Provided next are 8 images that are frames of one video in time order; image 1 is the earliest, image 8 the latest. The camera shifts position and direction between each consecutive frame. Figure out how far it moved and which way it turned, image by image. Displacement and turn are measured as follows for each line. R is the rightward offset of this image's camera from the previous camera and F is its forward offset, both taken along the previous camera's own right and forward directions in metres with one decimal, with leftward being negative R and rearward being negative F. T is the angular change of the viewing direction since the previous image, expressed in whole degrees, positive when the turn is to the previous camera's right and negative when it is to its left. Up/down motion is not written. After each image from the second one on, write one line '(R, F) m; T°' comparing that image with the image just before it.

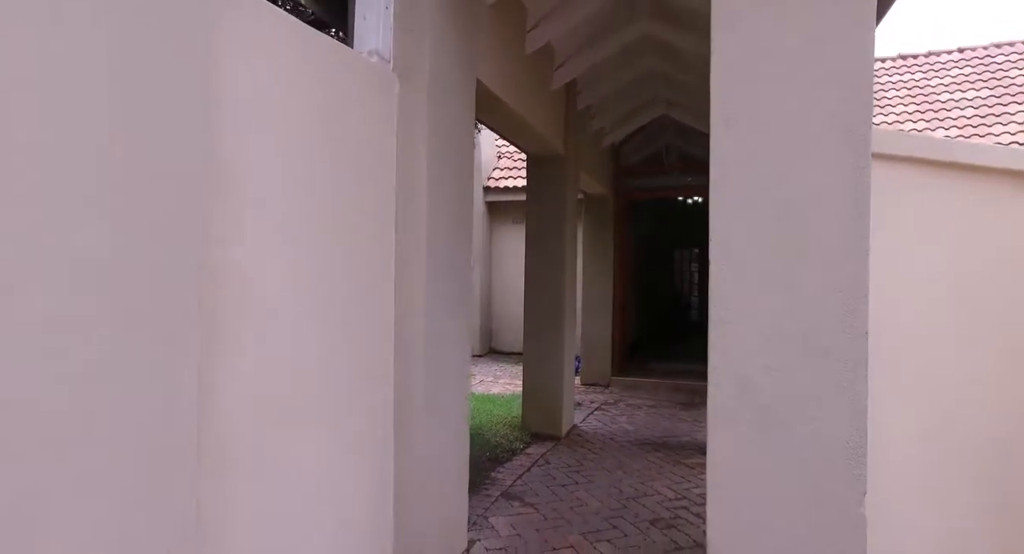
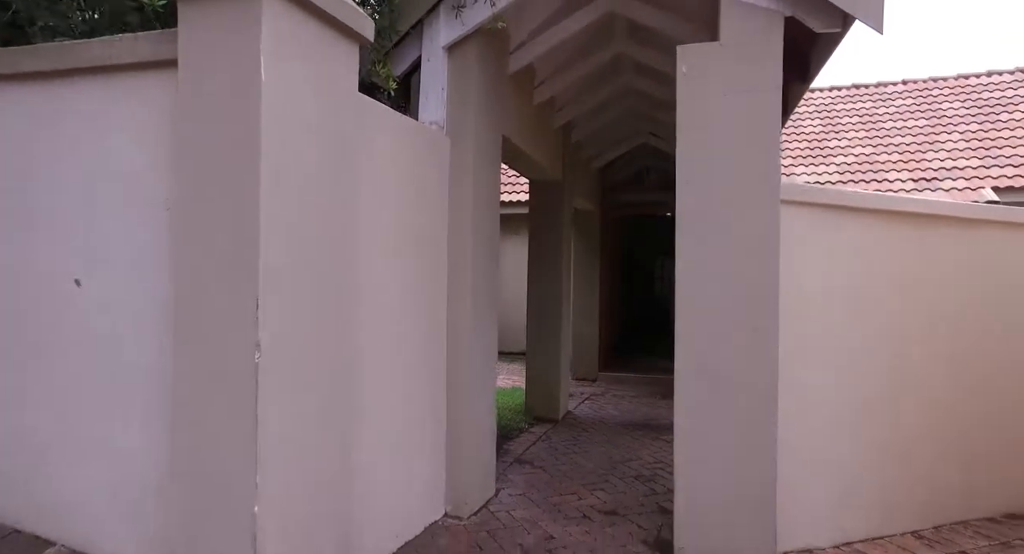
(-0.3, -1.2) m; +2°
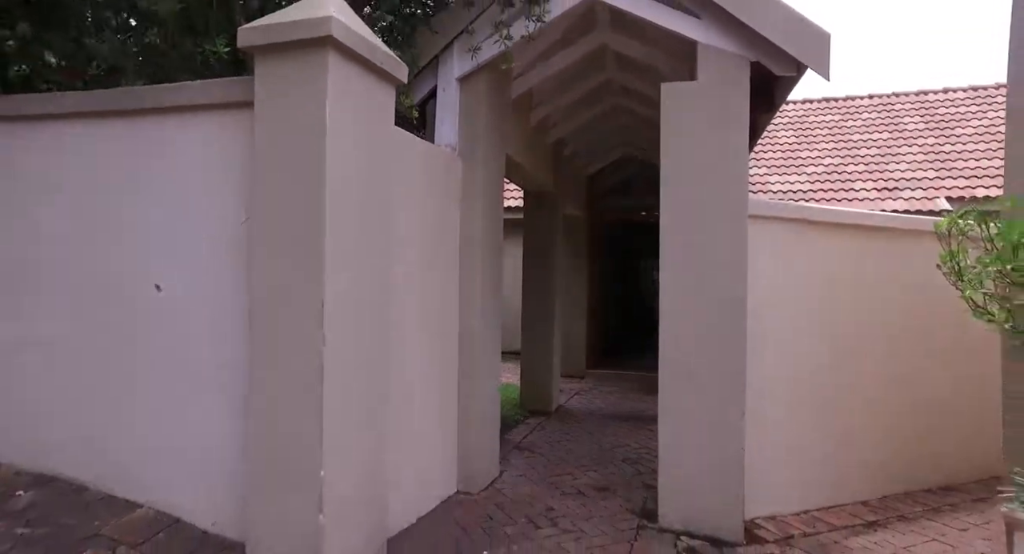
(-0.2, -0.6) m; +2°
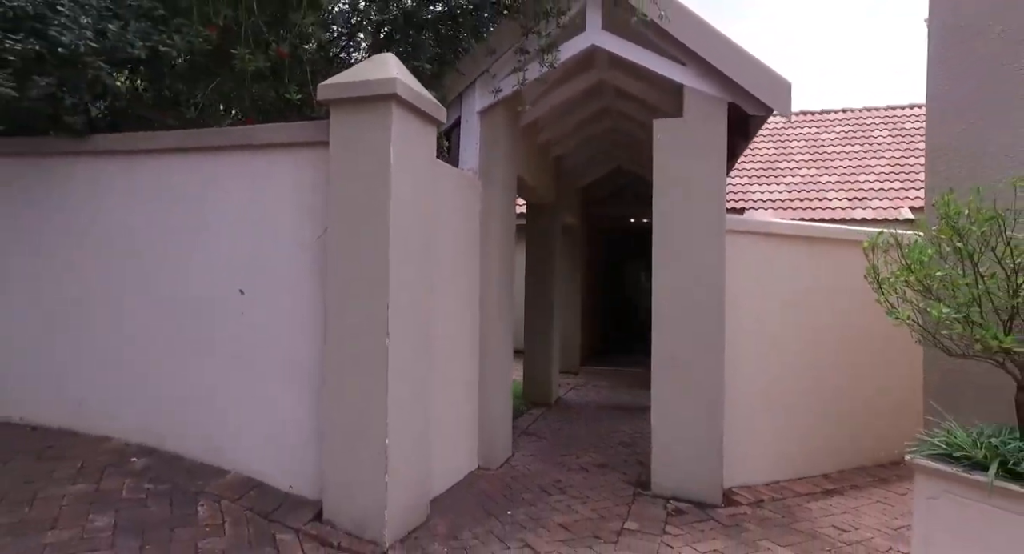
(-0.2, -0.8) m; +1°
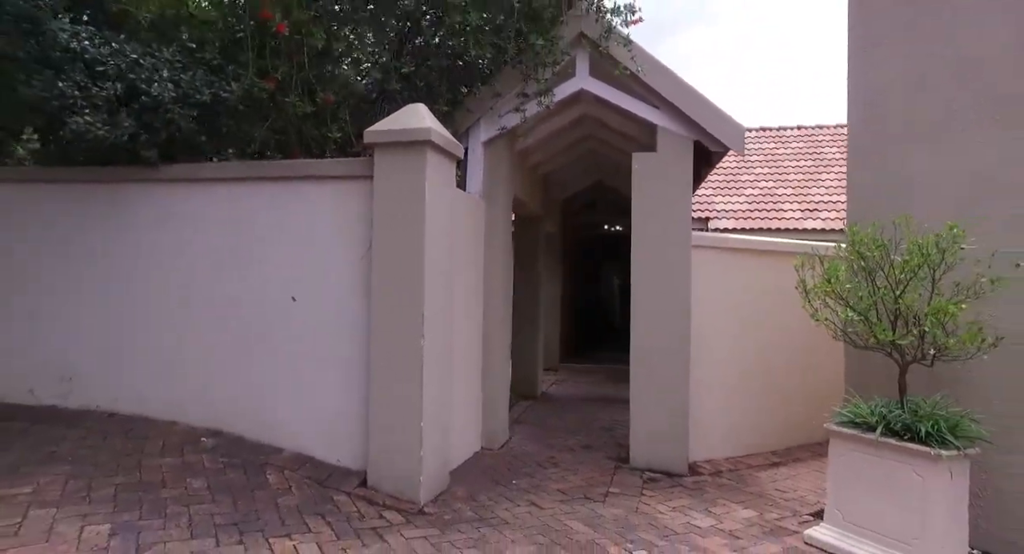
(-0.3, -0.9) m; +3°
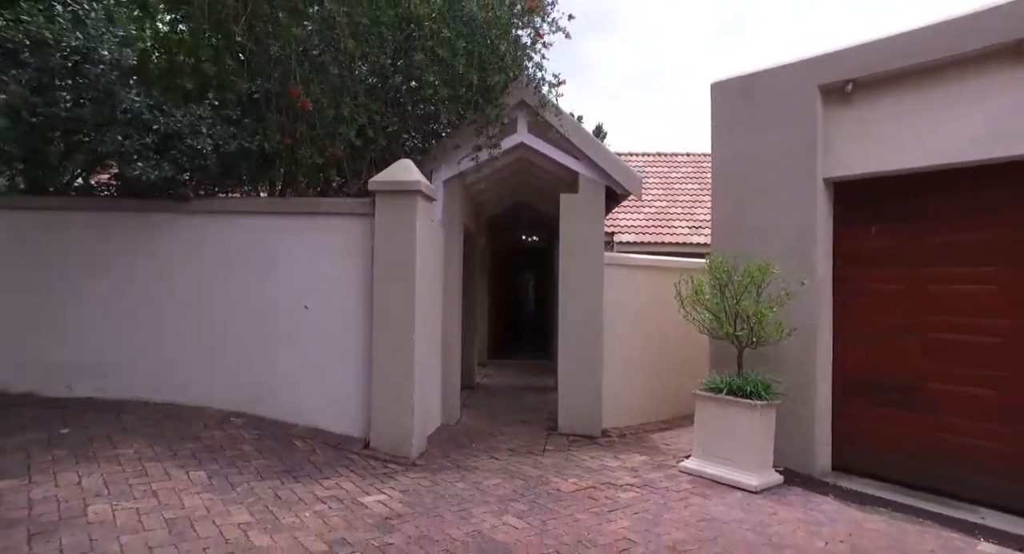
(-0.6, -1.7) m; +8°
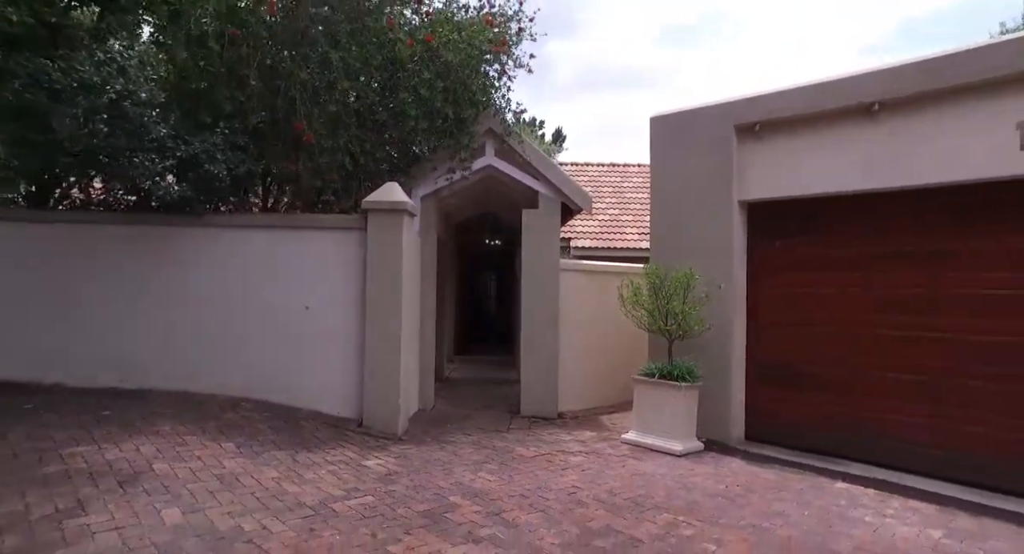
(-0.1, -1.2) m; +4°
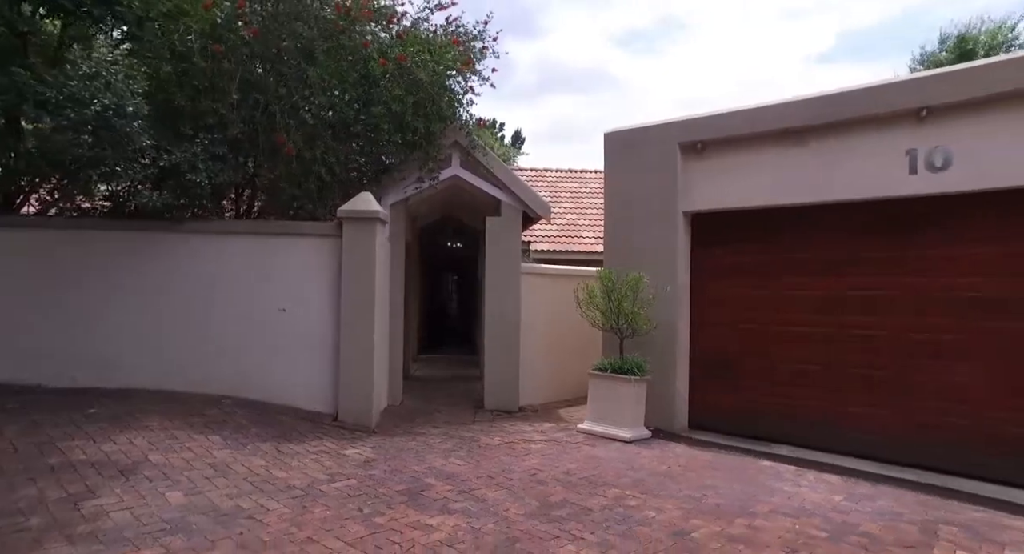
(-0.1, -0.6) m; +4°
